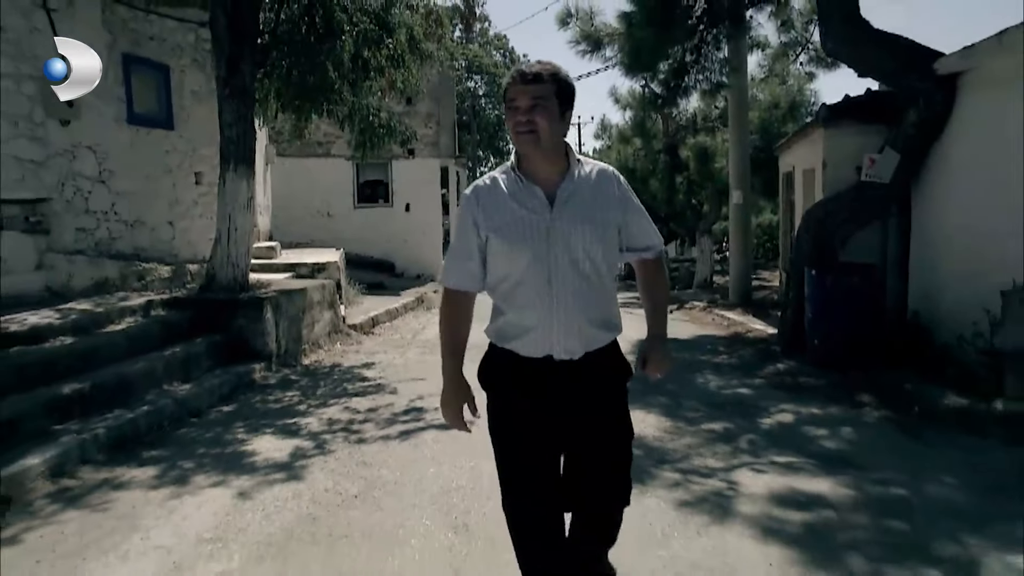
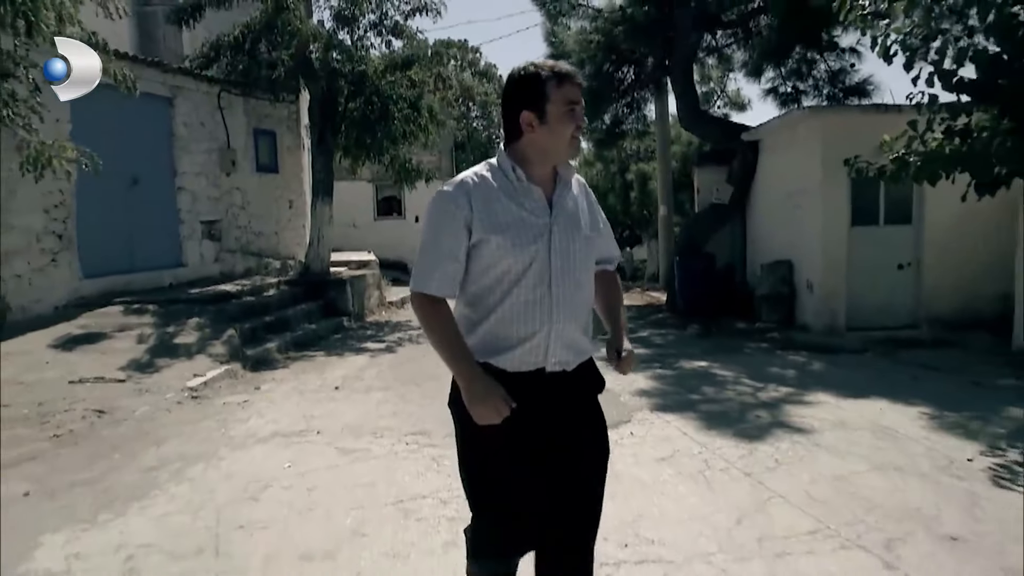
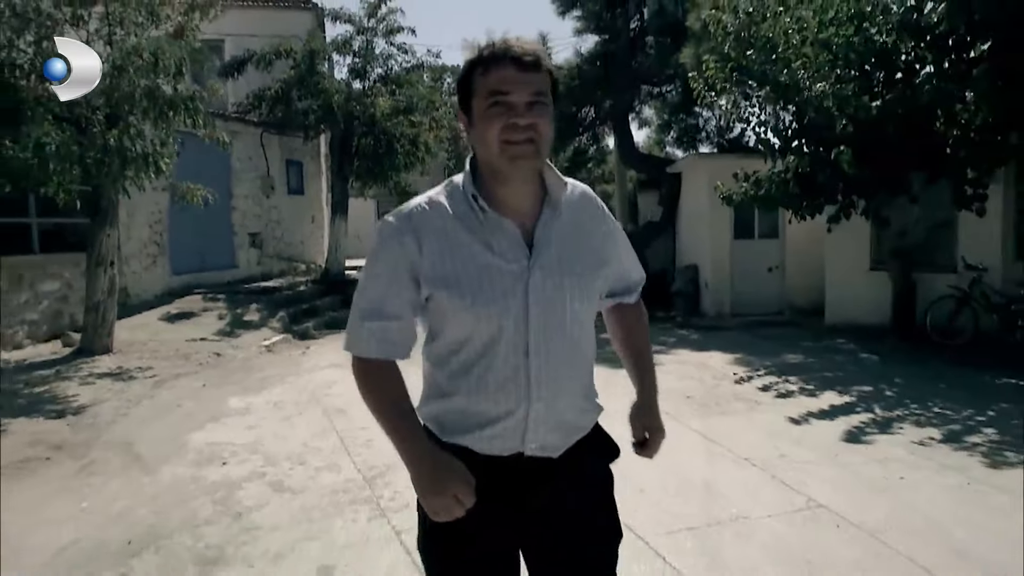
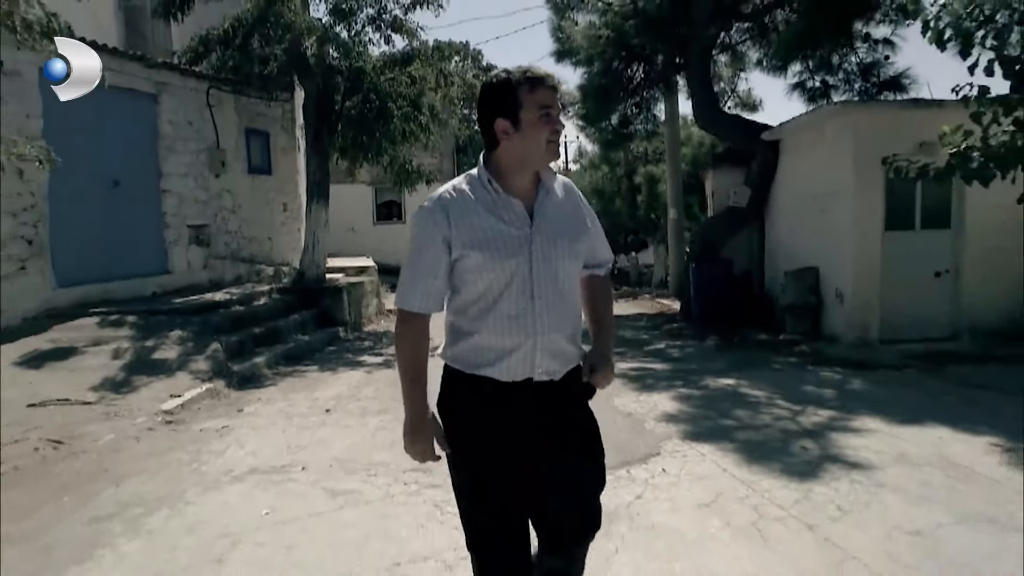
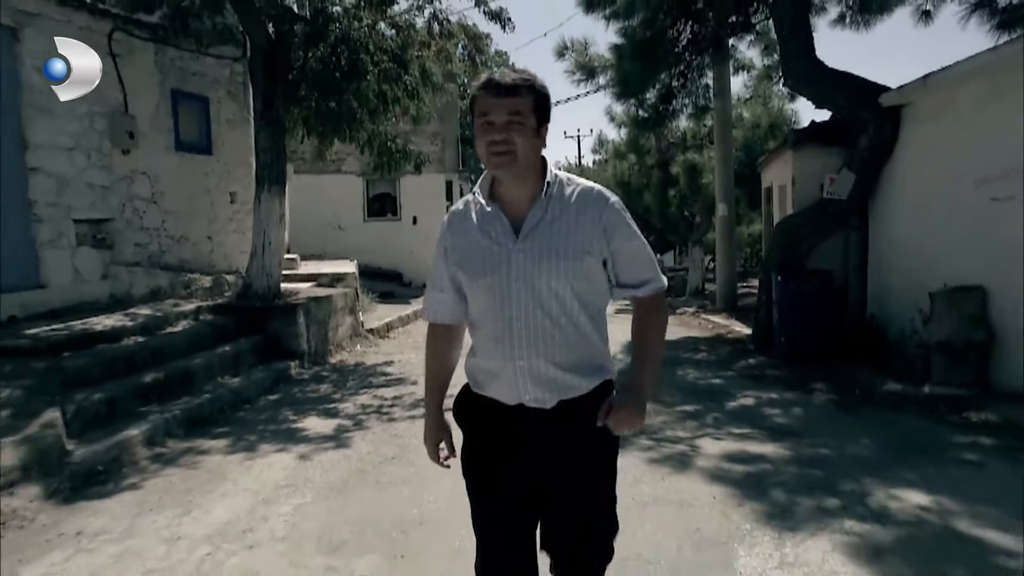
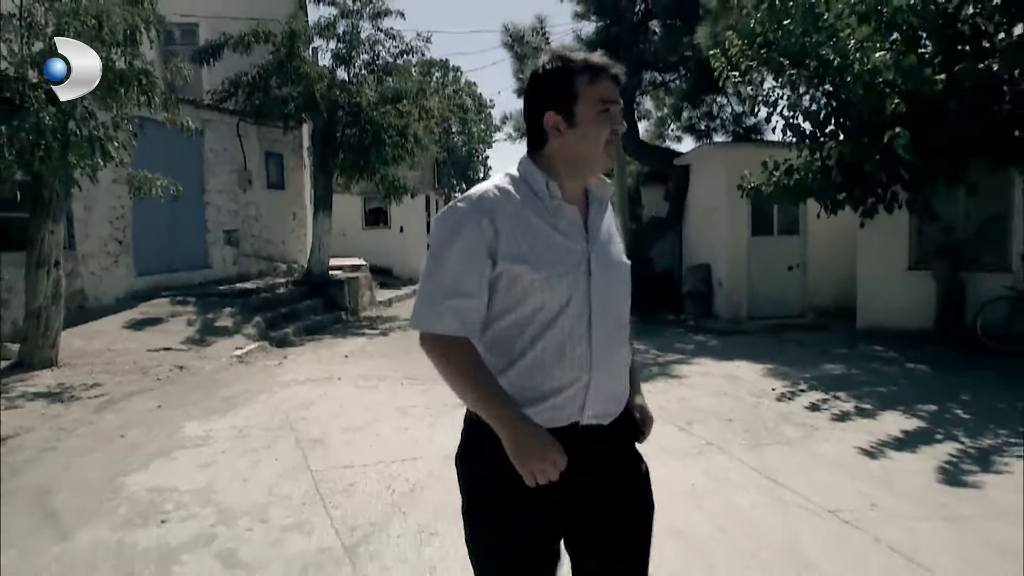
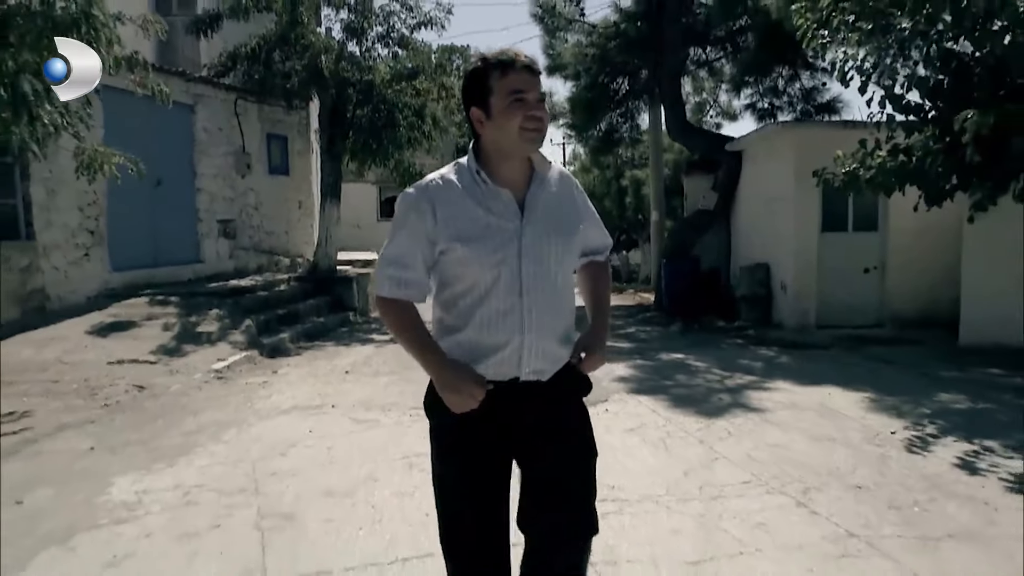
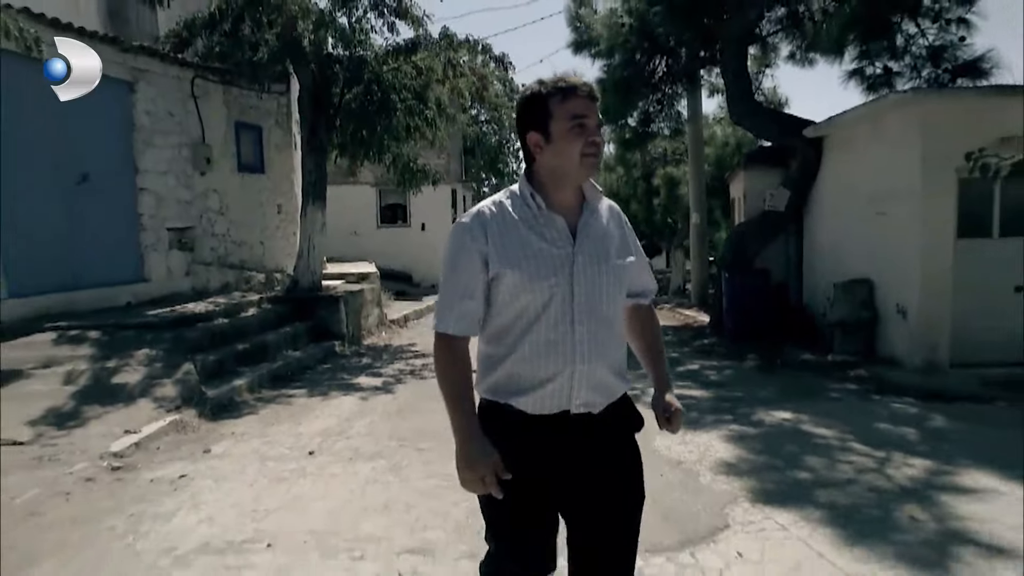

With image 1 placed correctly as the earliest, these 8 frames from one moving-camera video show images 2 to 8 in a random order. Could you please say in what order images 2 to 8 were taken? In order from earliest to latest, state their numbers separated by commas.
5, 8, 4, 2, 7, 6, 3
